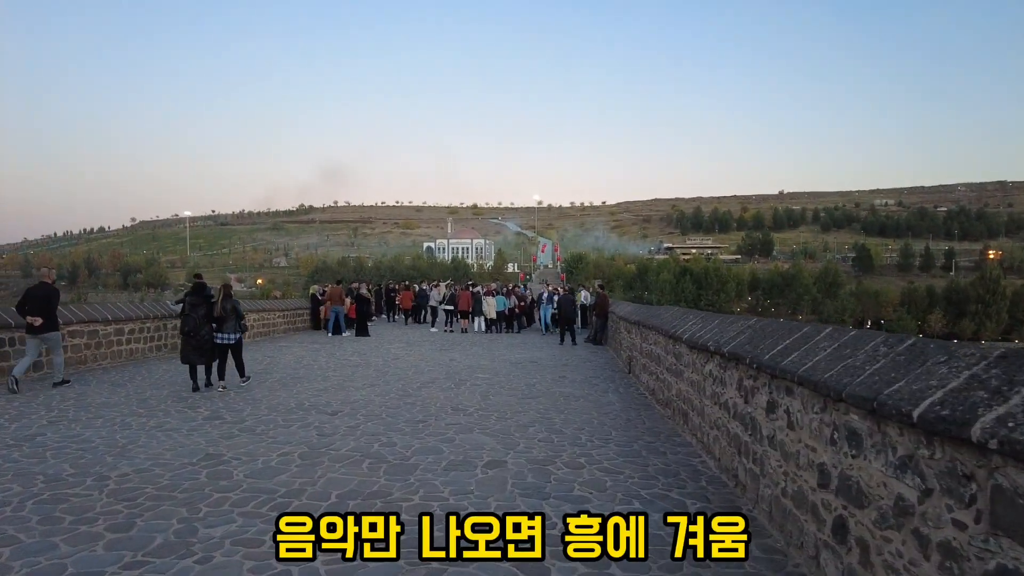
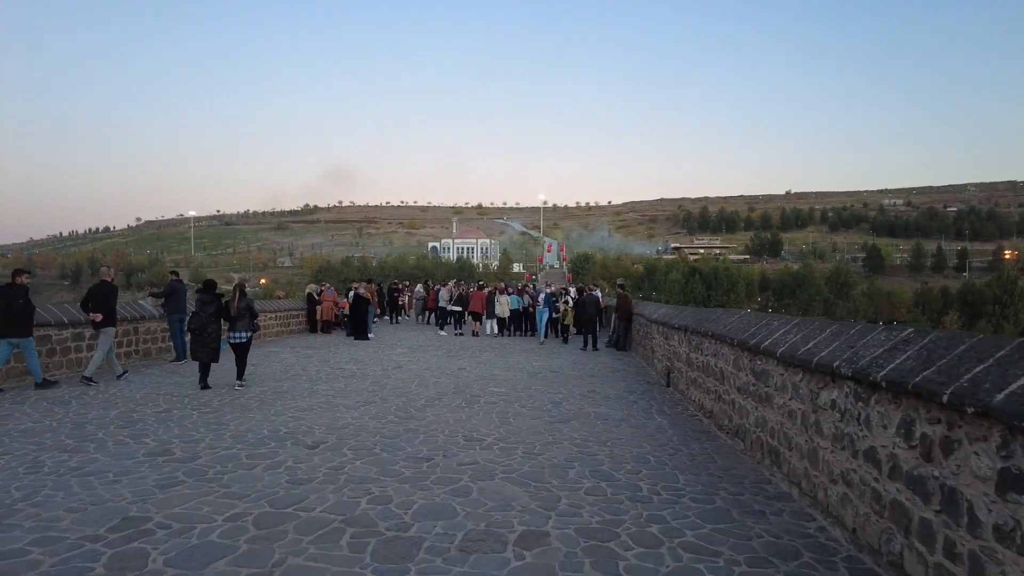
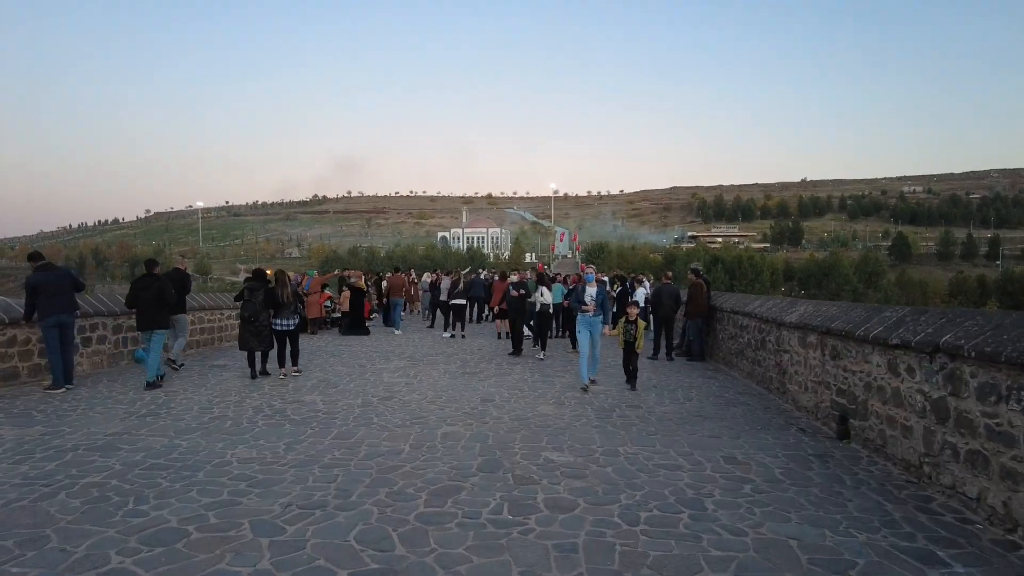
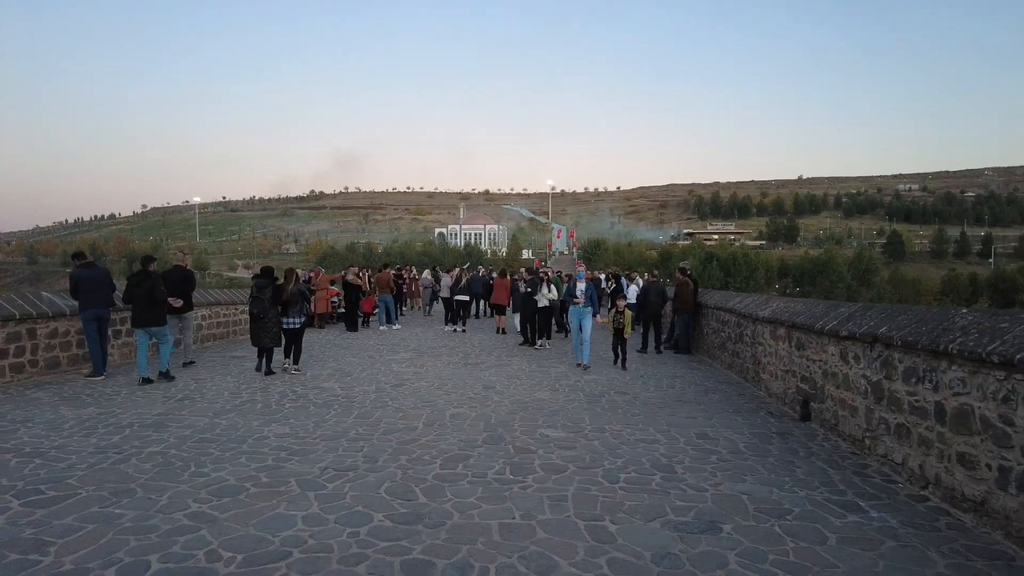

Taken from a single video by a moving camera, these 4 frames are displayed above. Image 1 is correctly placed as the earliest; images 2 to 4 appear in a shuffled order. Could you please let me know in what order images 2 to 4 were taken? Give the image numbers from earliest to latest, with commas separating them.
2, 4, 3
